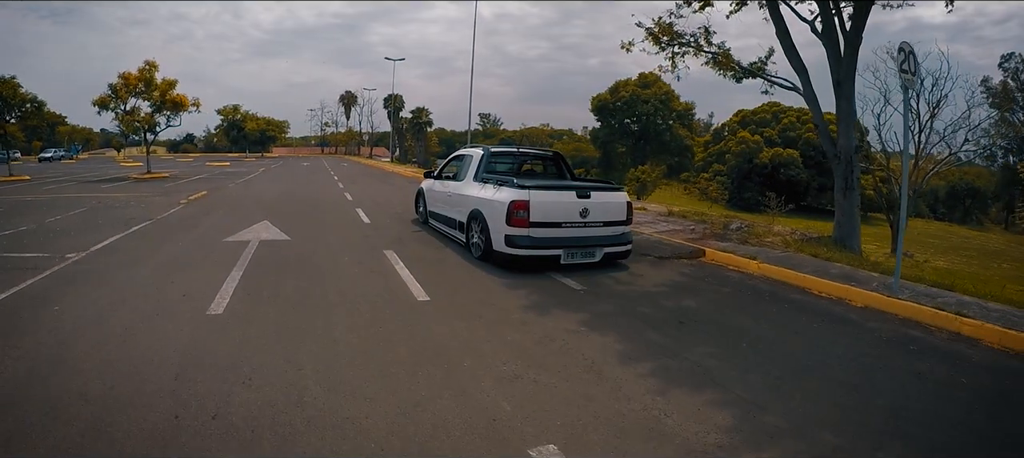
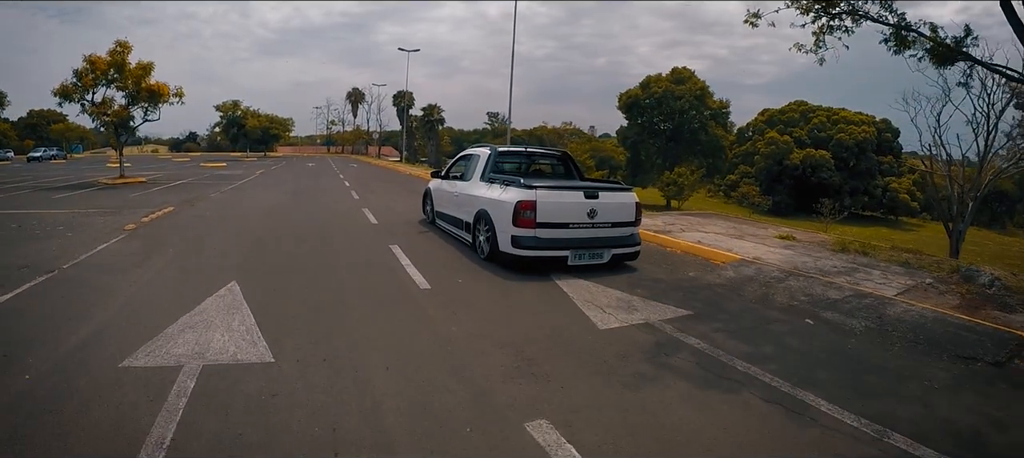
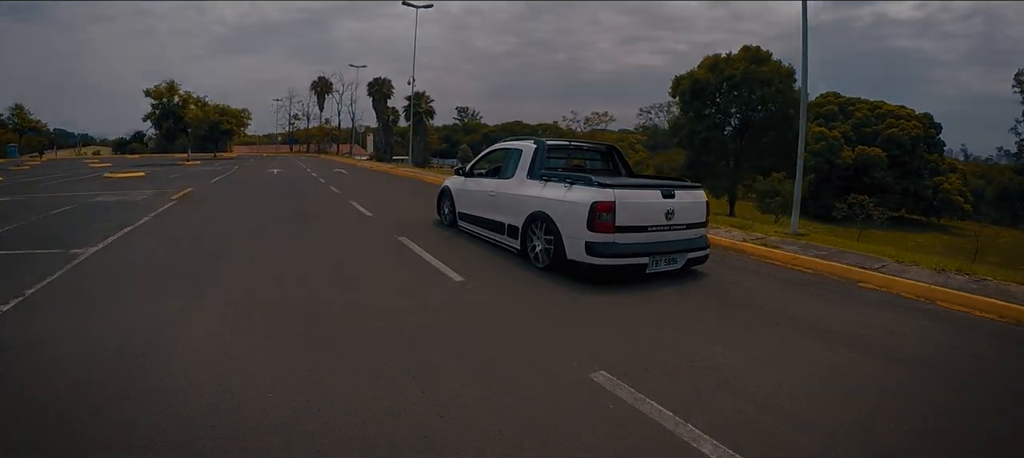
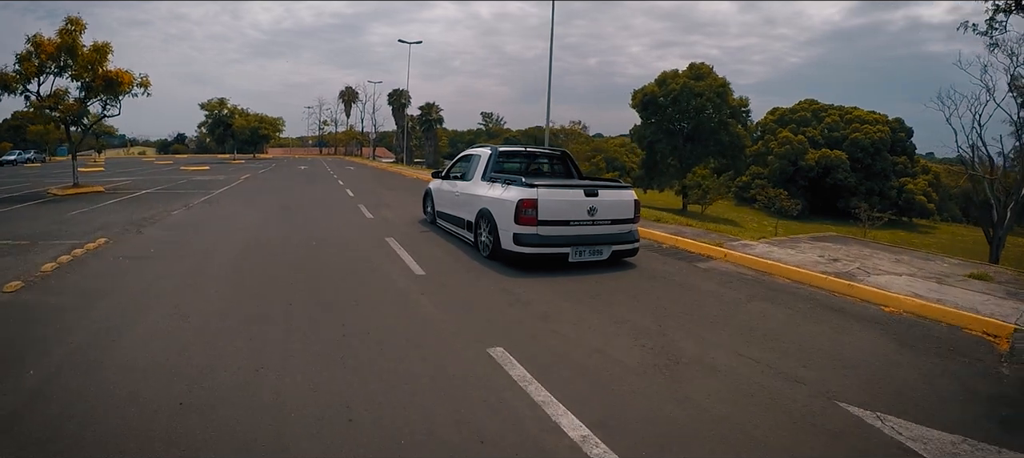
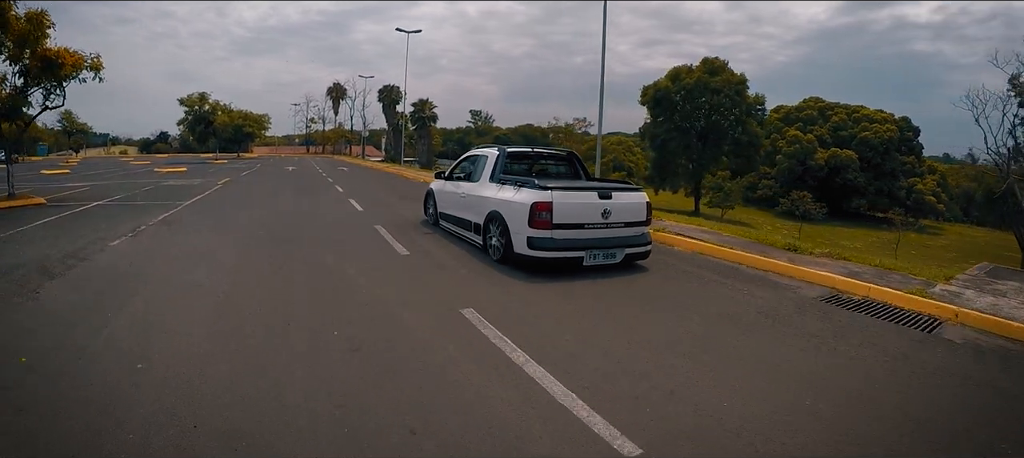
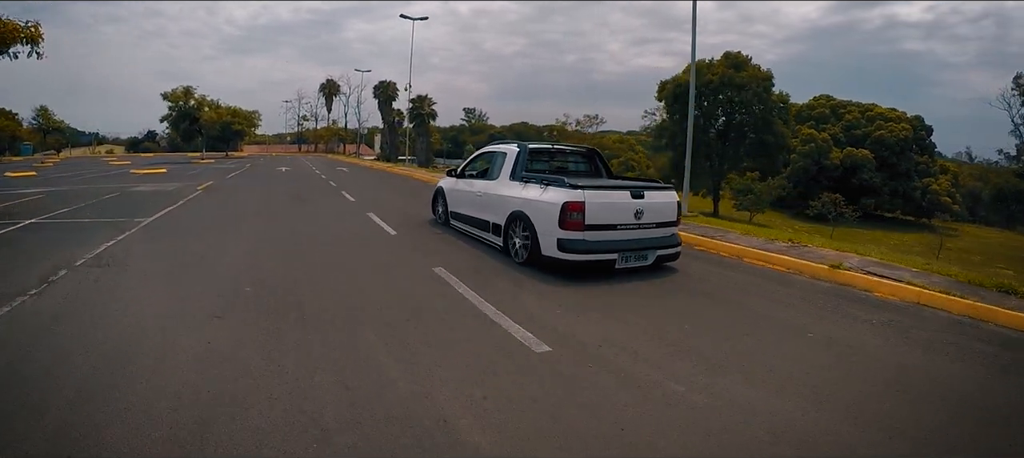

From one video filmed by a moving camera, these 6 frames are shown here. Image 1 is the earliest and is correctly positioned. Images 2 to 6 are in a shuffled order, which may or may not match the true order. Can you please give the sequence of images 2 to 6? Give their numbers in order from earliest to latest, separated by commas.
2, 4, 5, 6, 3
